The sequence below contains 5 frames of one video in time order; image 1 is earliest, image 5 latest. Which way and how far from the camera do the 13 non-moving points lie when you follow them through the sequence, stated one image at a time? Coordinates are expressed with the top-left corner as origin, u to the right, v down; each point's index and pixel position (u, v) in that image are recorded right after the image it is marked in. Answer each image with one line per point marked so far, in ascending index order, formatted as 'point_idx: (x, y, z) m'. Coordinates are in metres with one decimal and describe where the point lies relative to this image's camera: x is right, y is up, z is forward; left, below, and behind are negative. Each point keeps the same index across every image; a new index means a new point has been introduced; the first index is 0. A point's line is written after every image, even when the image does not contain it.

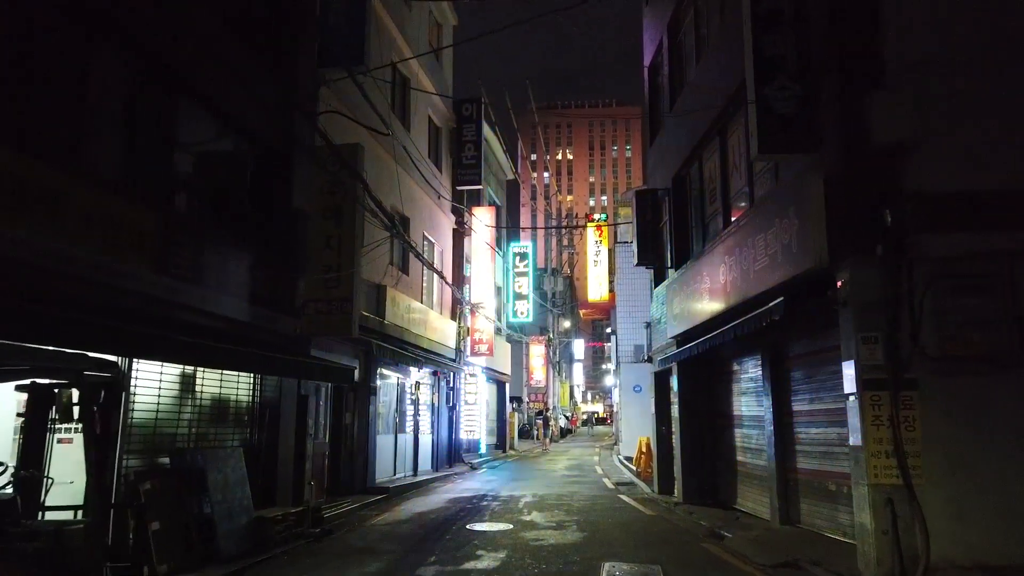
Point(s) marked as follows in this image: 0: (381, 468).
0: (-2.6, -3.6, +15.3) m
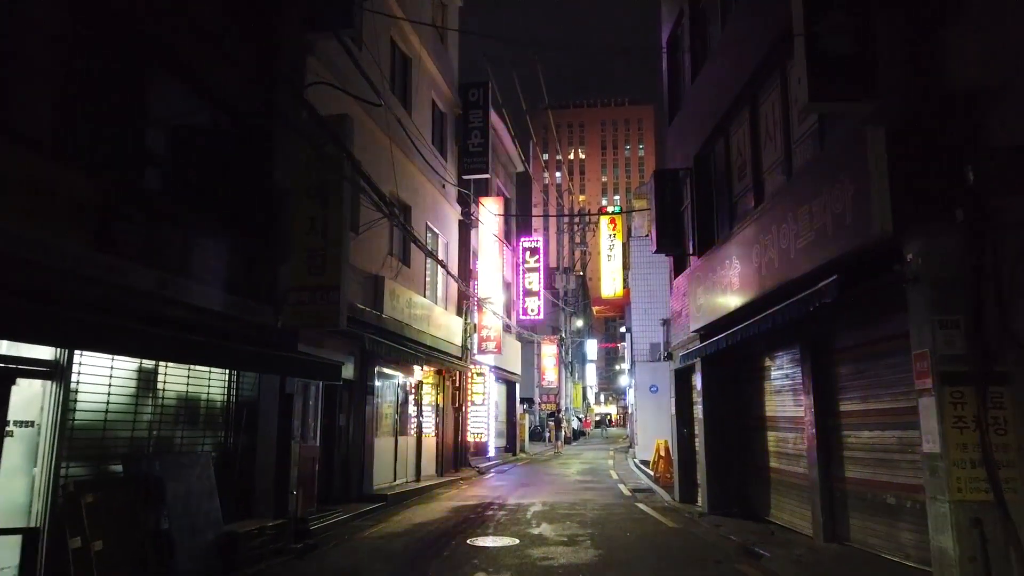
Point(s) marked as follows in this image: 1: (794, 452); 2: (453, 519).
0: (-2.4, -3.4, +14.2) m
1: (+3.3, -1.9, +9.1) m
2: (-0.9, -3.4, +11.4) m
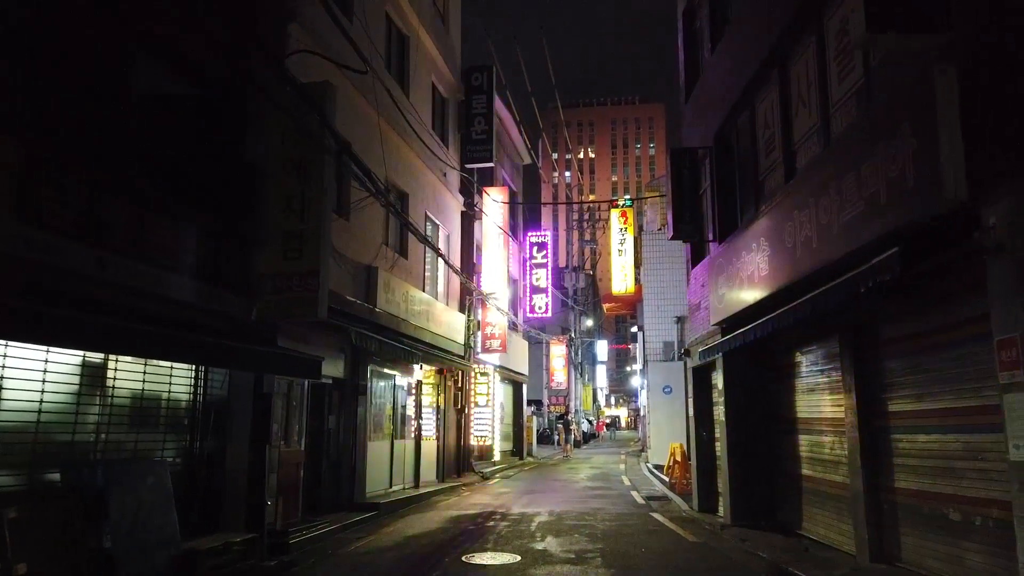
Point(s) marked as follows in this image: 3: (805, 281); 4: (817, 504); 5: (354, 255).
0: (-2.4, -3.3, +13.2) m
1: (+3.3, -1.8, +8.0) m
2: (-0.8, -3.3, +10.4) m
3: (+3.0, +0.1, +7.8) m
4: (+3.3, -2.4, +8.4) m
5: (-2.5, +0.5, +11.9) m
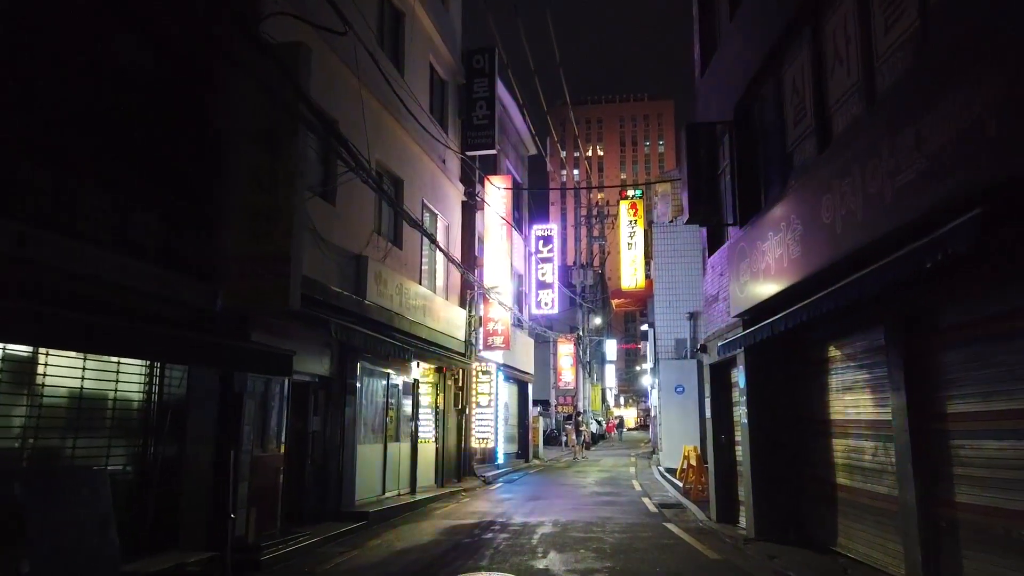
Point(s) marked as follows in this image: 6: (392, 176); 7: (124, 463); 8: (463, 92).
0: (-2.3, -3.1, +12.3) m
1: (+3.3, -1.6, +7.0) m
2: (-0.8, -3.1, +9.4) m
3: (+2.9, +0.2, +6.8) m
4: (+3.3, -2.2, +7.4) m
5: (-2.4, +0.7, +11.0) m
6: (-2.1, +1.9, +13.2) m
7: (-3.4, -1.5, +6.7) m
8: (-1.1, +4.5, +17.5) m
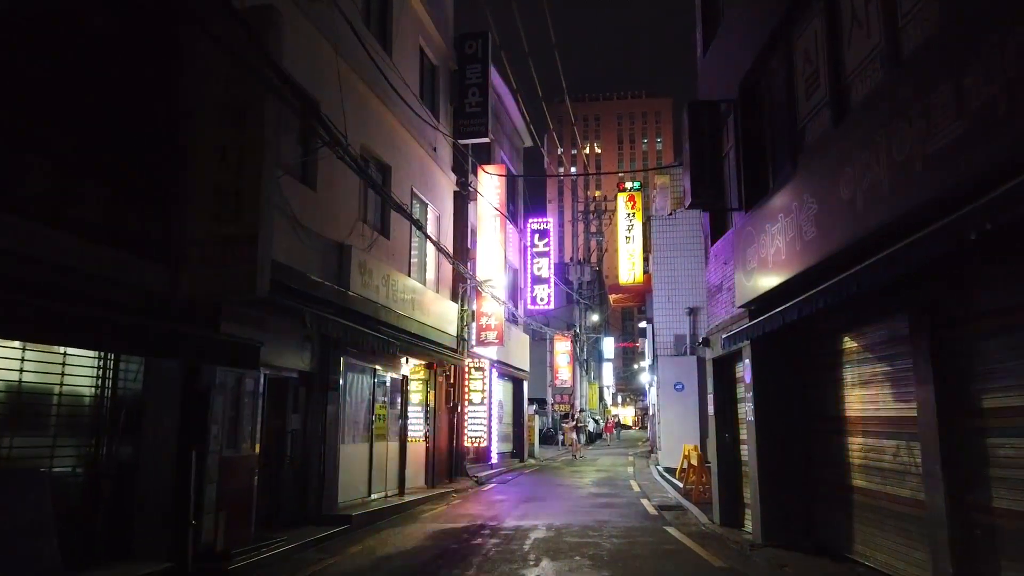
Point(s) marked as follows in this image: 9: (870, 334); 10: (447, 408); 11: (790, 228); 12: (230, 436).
0: (-2.4, -3.0, +11.7) m
1: (+3.2, -1.5, +6.4) m
2: (-0.9, -3.0, +8.8) m
3: (+2.8, +0.4, +6.2) m
4: (+3.2, -2.1, +6.8) m
5: (-2.6, +0.8, +10.3) m
6: (-2.2, +2.1, +12.6) m
7: (-3.5, -1.4, +6.1) m
8: (-1.2, +4.6, +16.8) m
9: (+3.2, -0.4, +7.0) m
10: (-1.4, -2.6, +16.7) m
11: (+2.8, +0.6, +7.7) m
12: (-3.1, -1.6, +8.4) m
